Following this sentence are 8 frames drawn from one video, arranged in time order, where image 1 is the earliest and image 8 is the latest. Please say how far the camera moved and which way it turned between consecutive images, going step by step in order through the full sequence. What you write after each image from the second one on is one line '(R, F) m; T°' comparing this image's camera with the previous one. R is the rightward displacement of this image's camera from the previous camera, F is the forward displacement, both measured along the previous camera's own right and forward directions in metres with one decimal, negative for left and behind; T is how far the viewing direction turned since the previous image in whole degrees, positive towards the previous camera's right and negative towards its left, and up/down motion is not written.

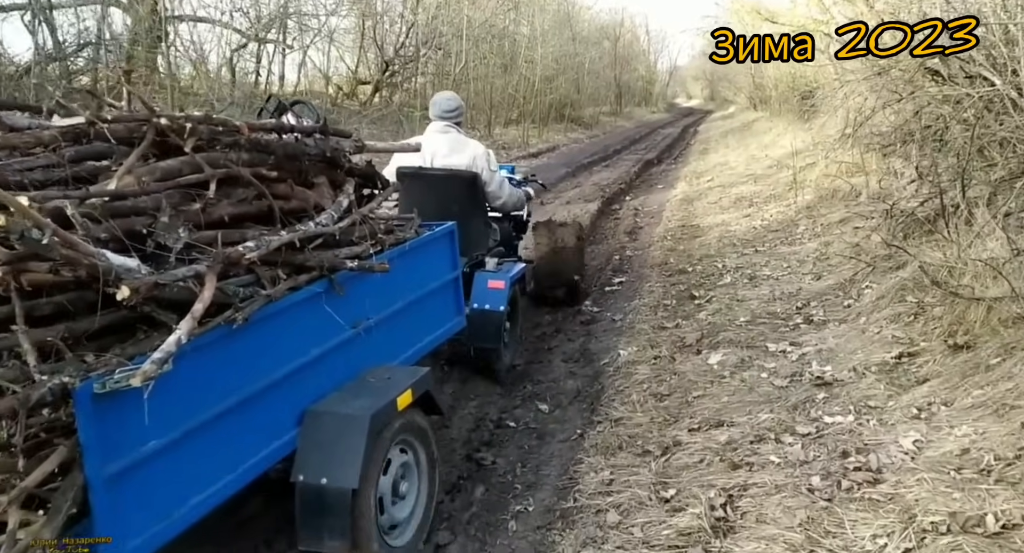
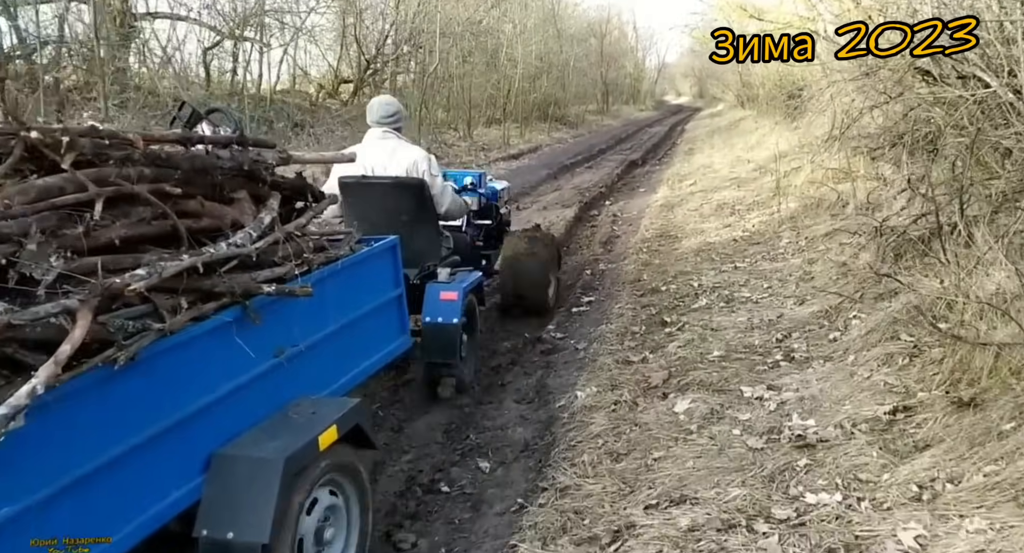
(+0.3, +0.8) m; +1°
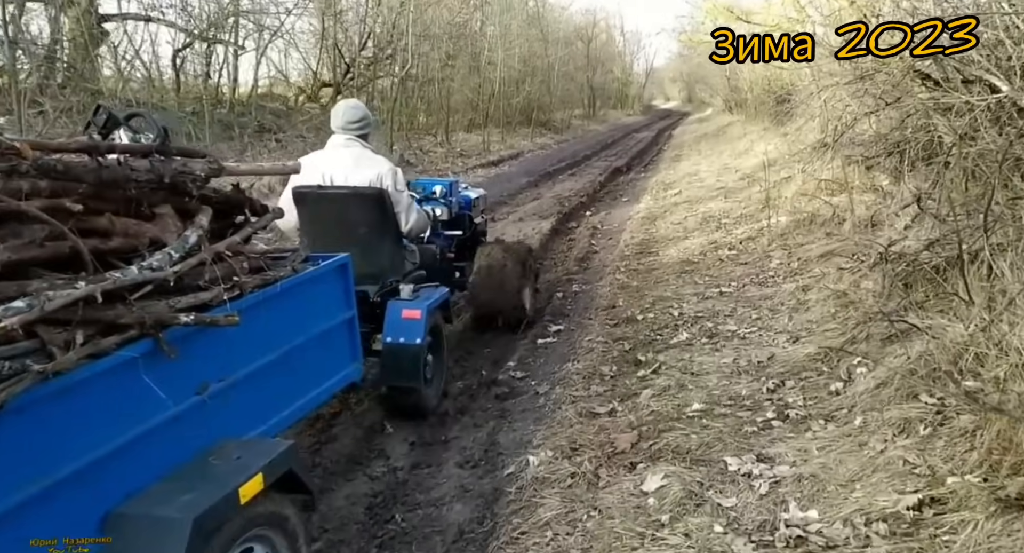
(+0.3, +1.0) m; +1°
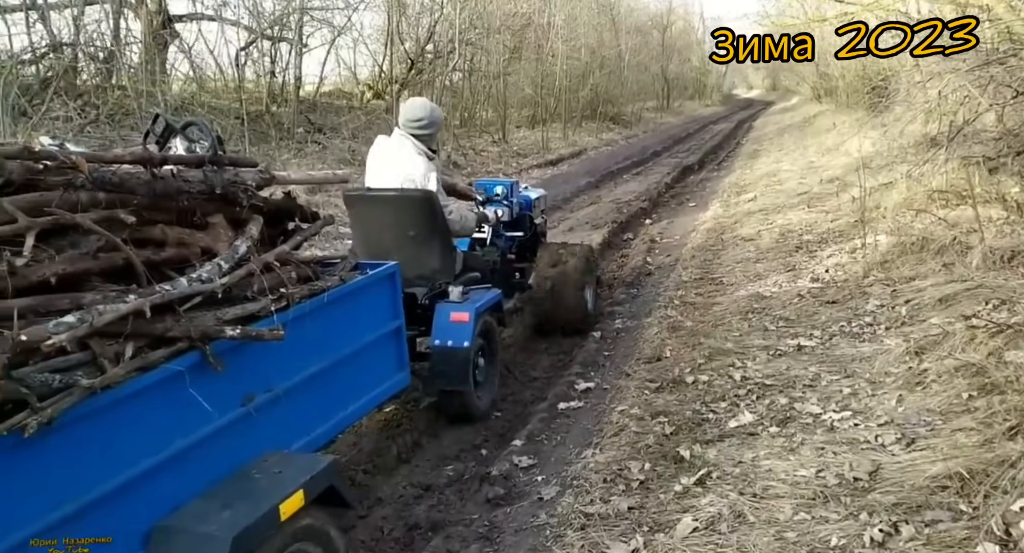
(+0.4, +1.7) m; -5°
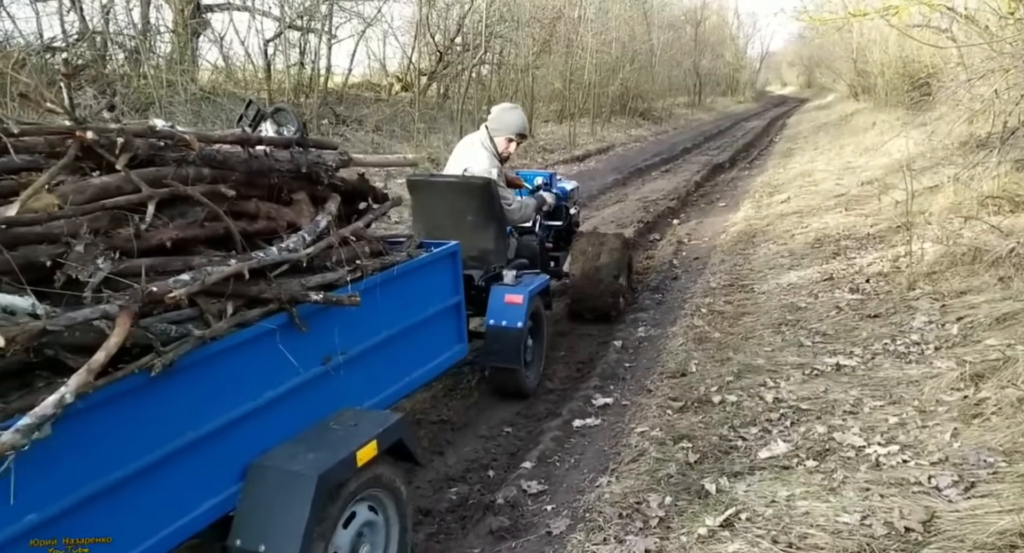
(+0.1, +0.4) m; -2°
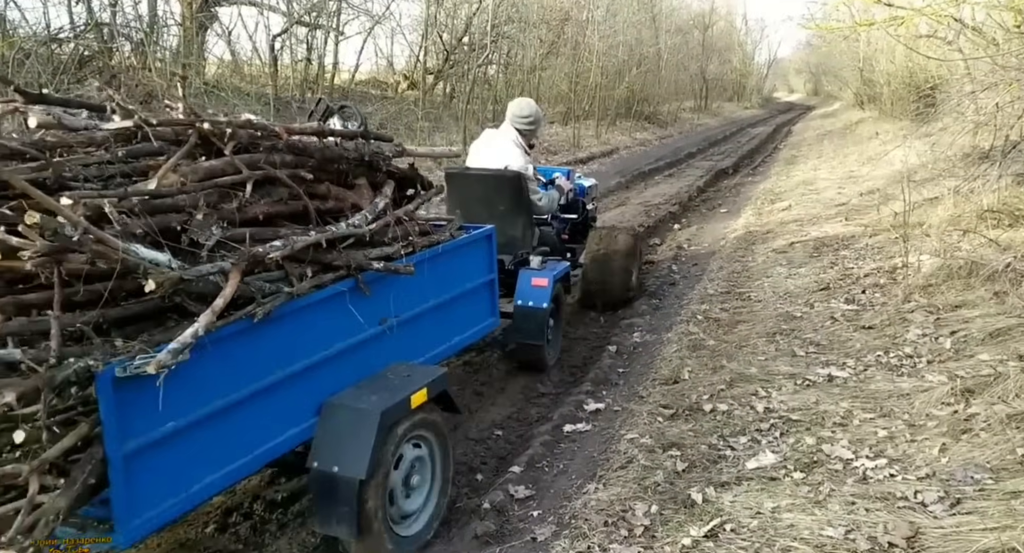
(+0.1, 0.0) m; 0°
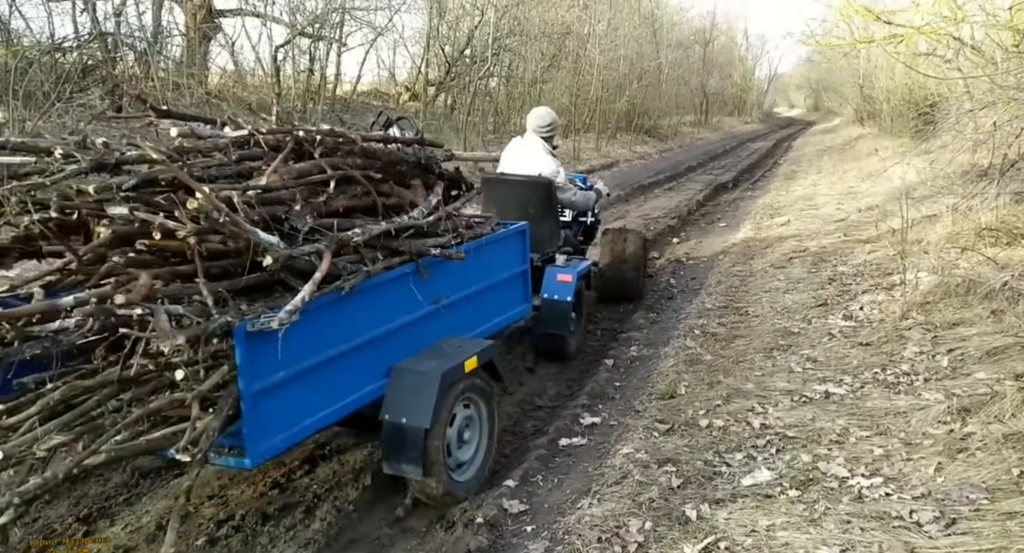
(0.0, 0.0) m; 0°
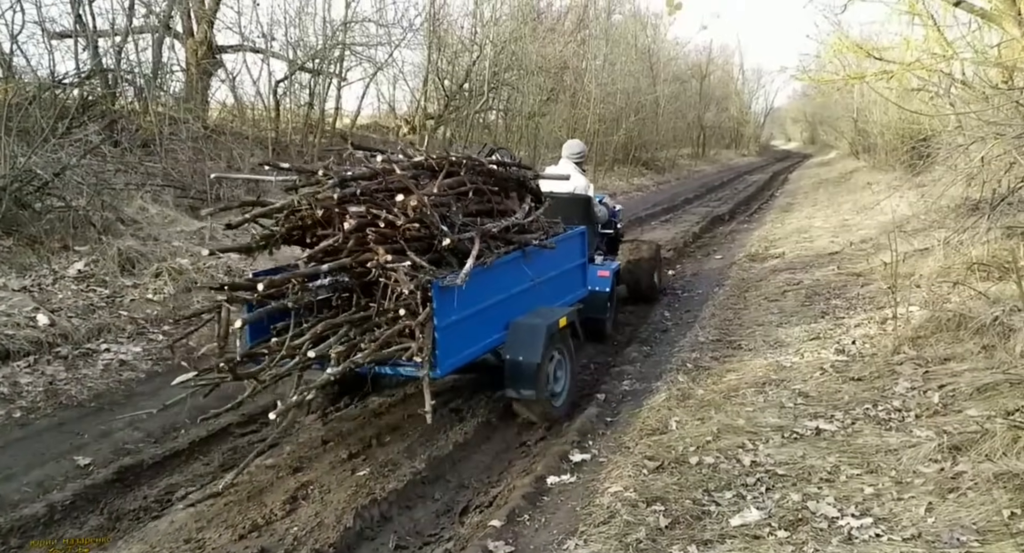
(+0.1, 0.0) m; 0°
